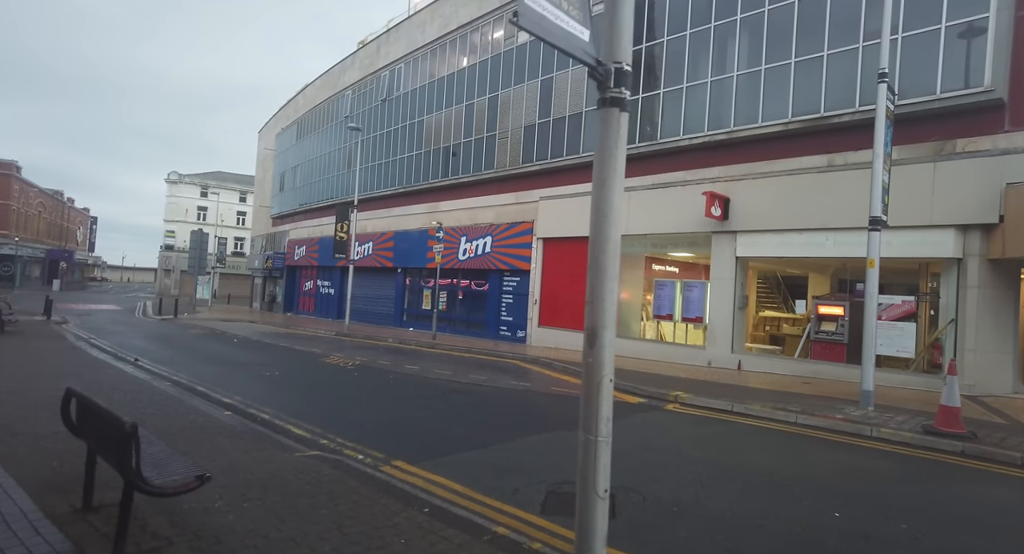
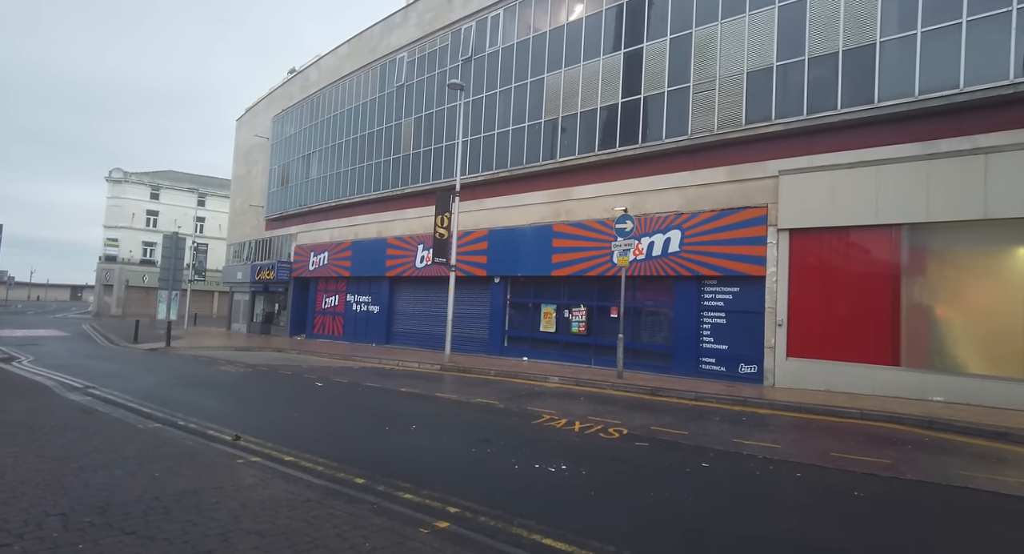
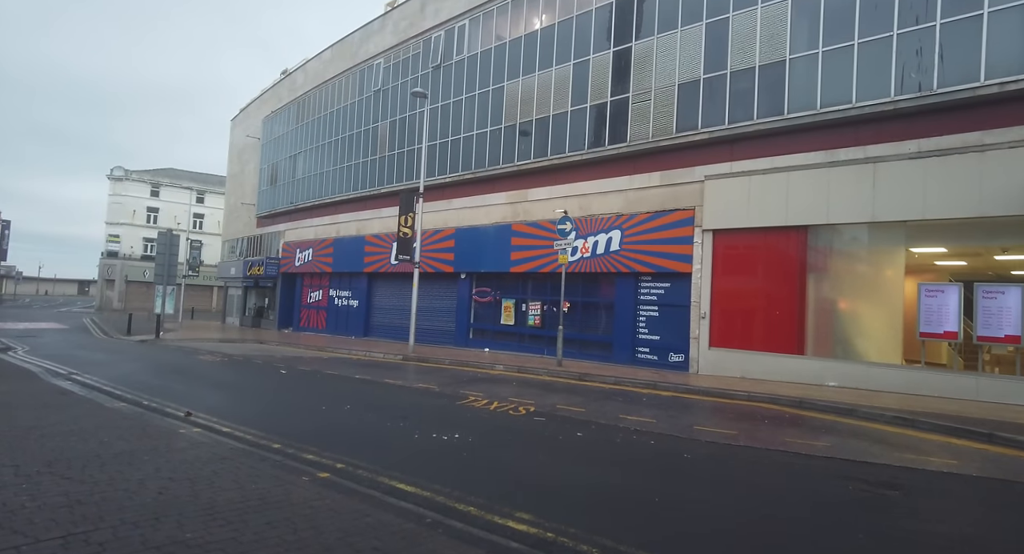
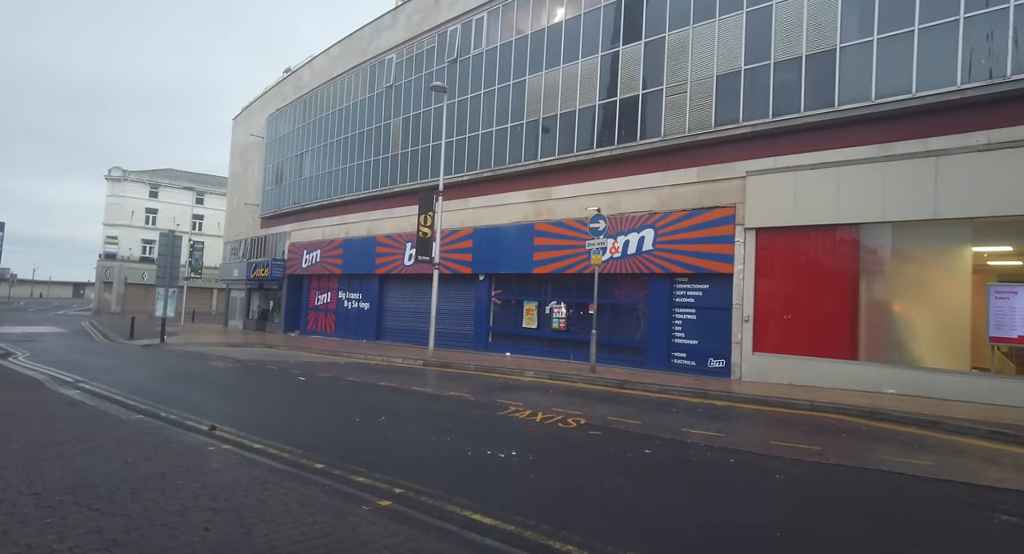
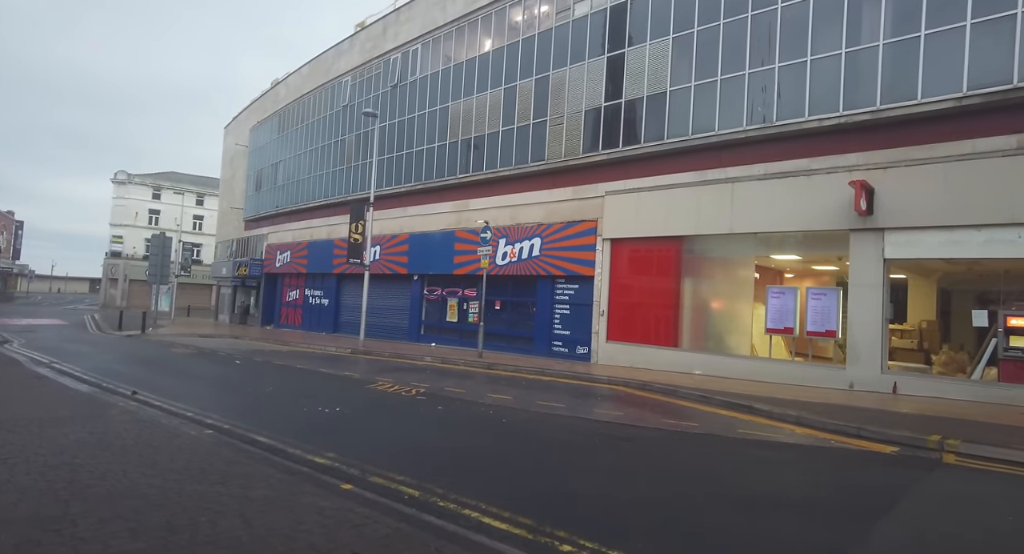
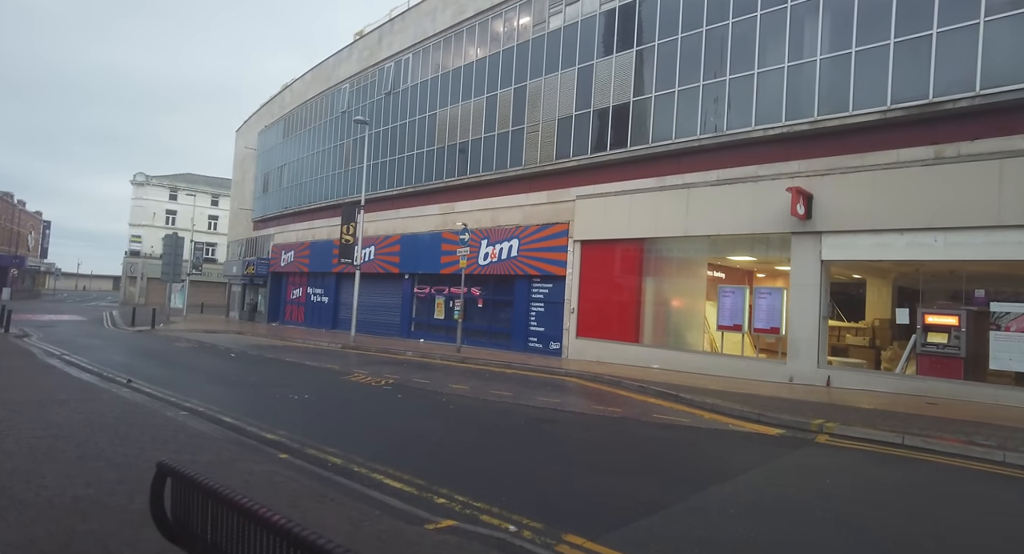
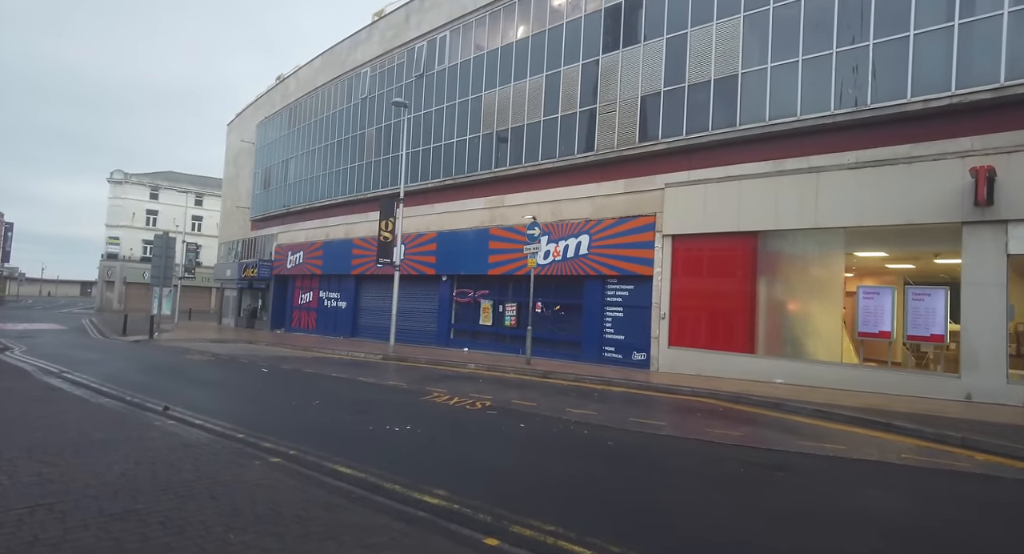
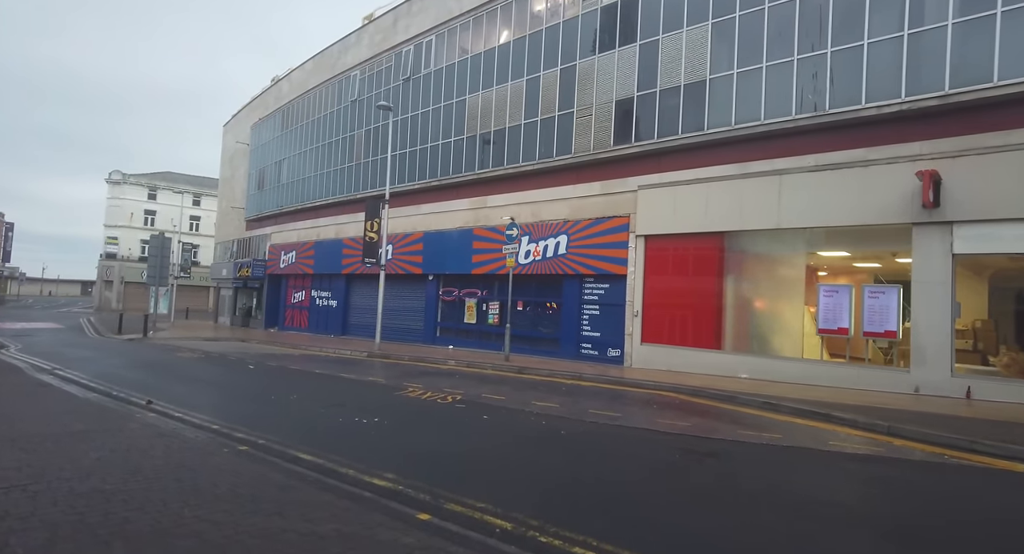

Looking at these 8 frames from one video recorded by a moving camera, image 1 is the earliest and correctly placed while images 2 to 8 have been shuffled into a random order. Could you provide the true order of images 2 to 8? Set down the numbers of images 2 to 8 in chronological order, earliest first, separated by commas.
6, 5, 8, 7, 3, 4, 2
